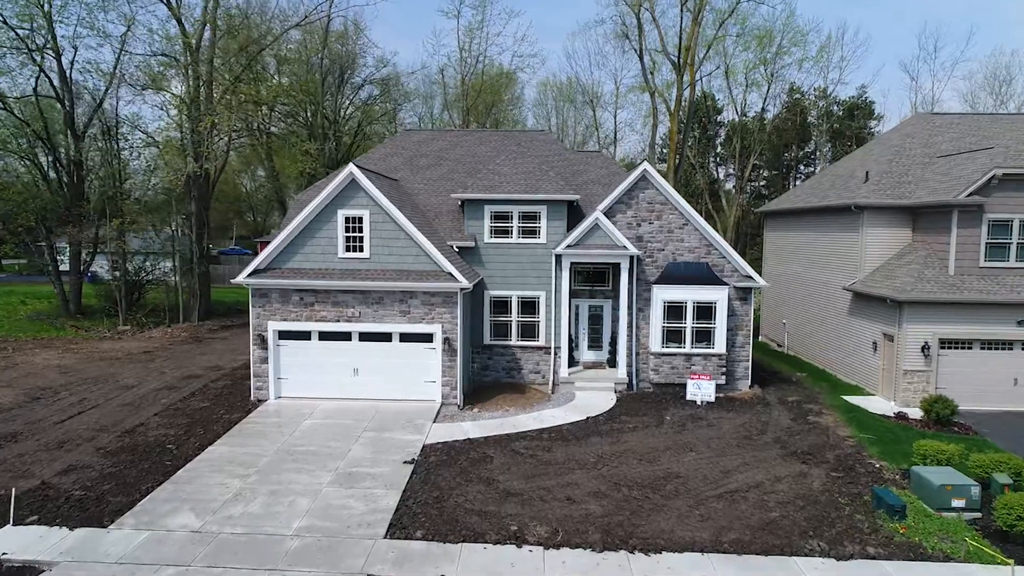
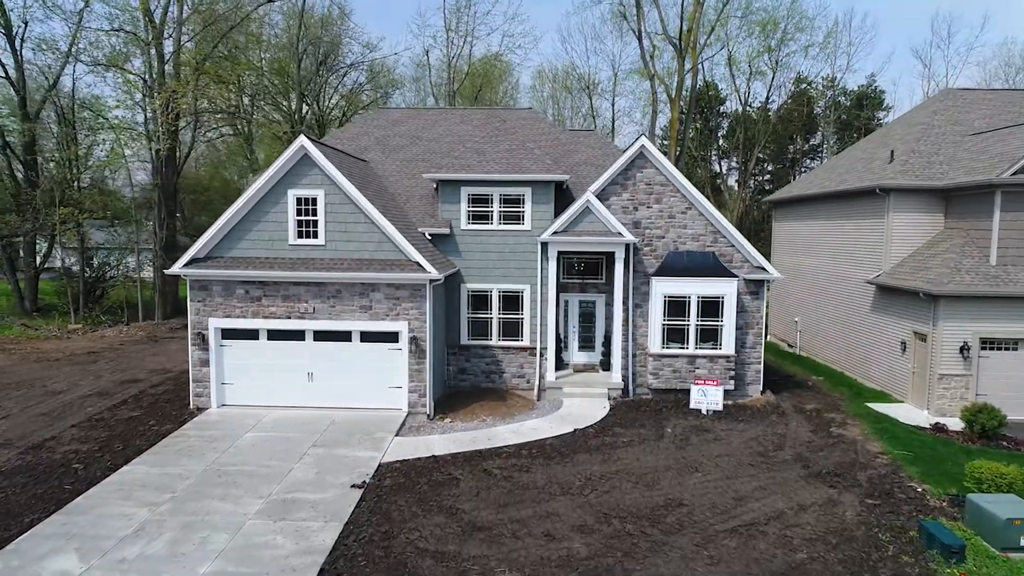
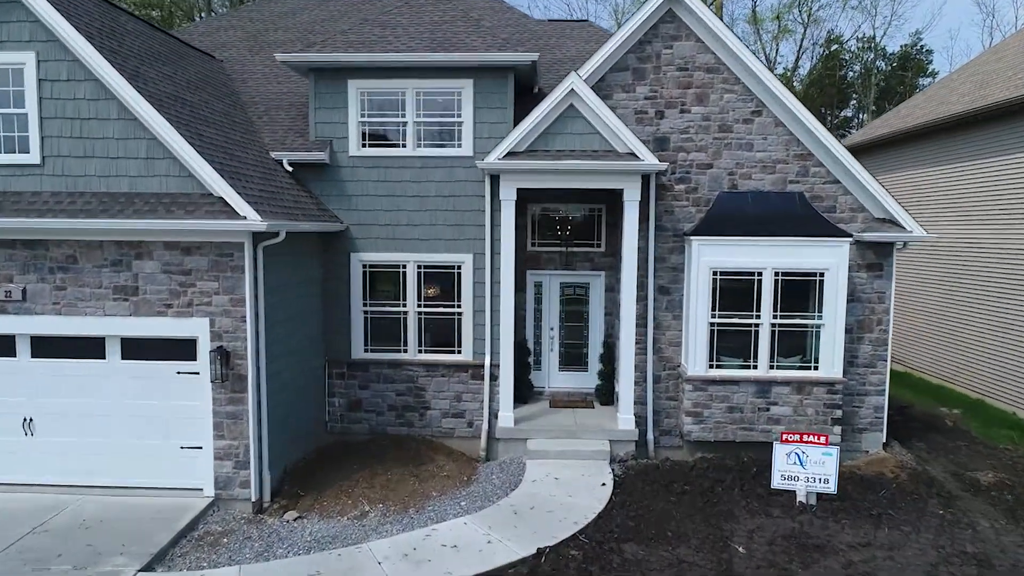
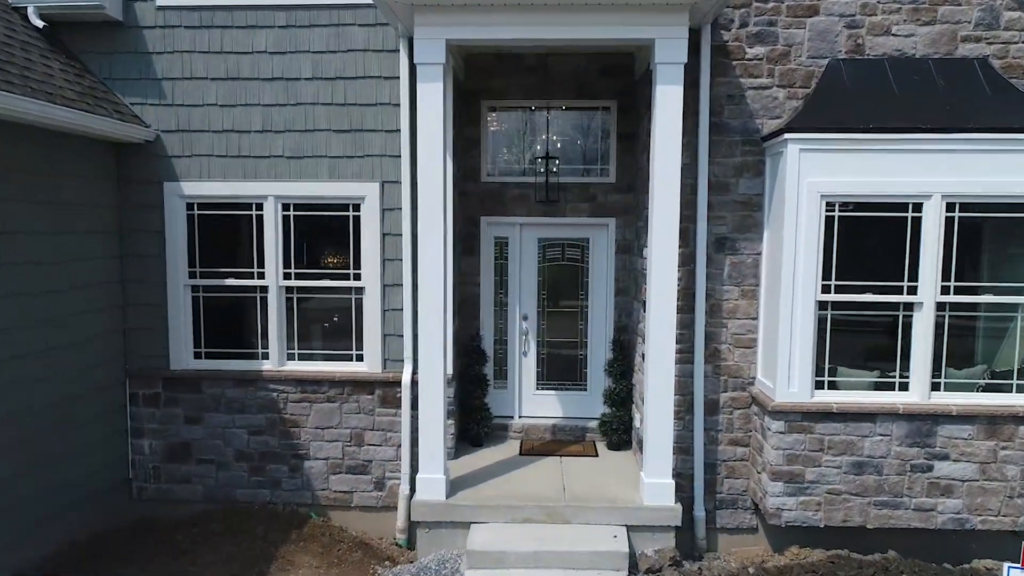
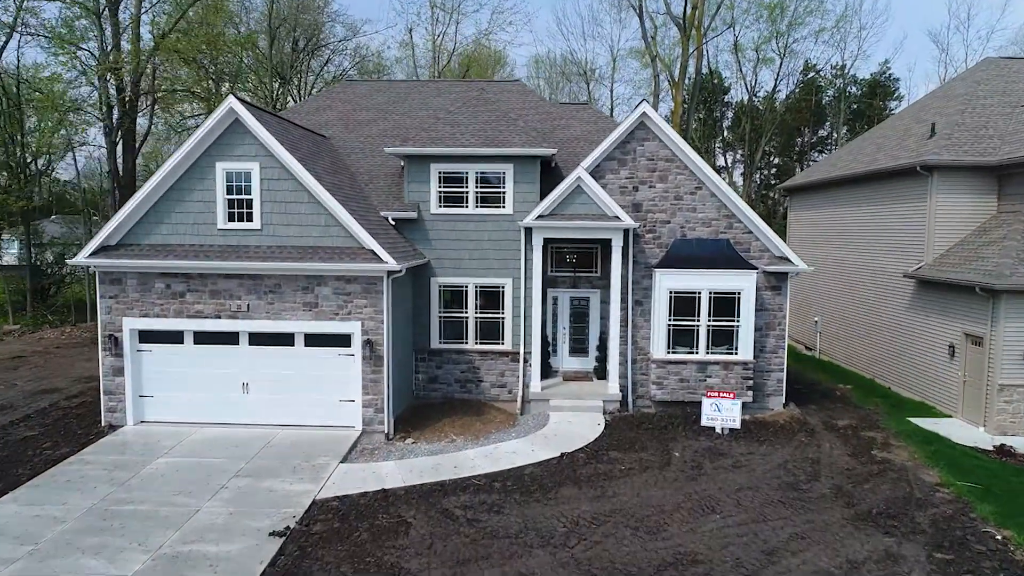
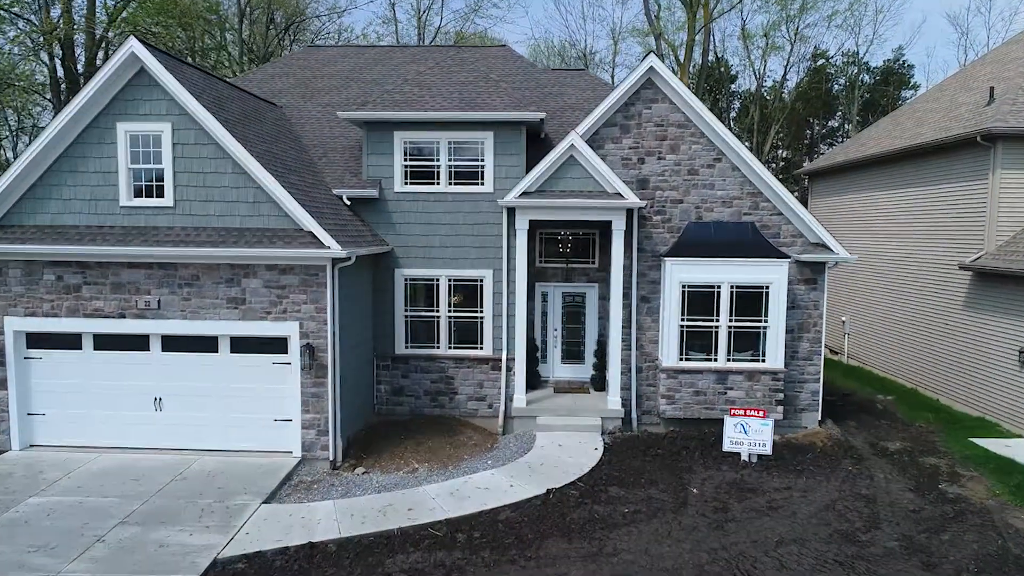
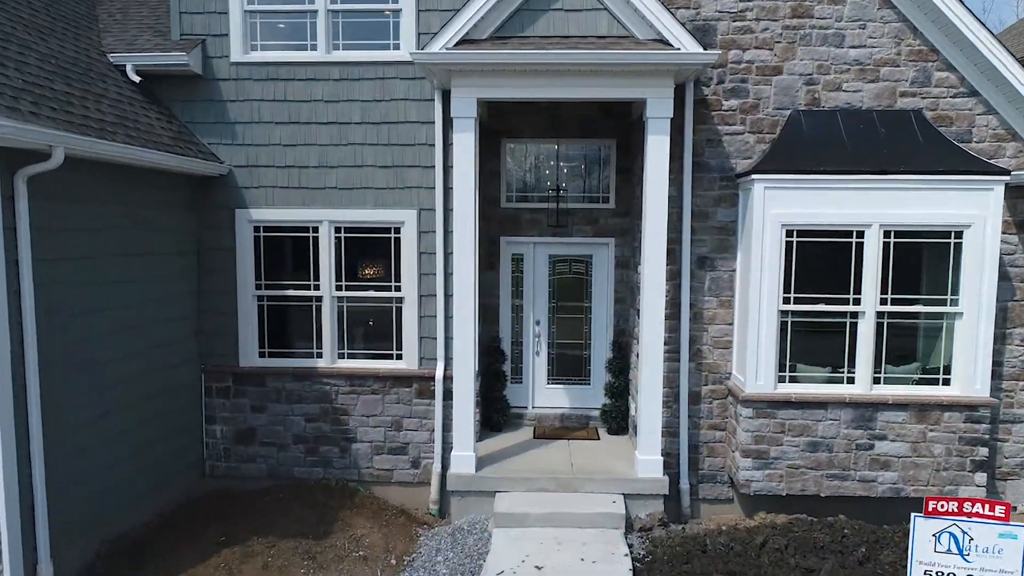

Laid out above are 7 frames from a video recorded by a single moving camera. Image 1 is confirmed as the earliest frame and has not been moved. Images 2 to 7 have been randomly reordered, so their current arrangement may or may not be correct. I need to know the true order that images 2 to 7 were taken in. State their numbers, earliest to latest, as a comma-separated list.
2, 5, 6, 3, 7, 4
